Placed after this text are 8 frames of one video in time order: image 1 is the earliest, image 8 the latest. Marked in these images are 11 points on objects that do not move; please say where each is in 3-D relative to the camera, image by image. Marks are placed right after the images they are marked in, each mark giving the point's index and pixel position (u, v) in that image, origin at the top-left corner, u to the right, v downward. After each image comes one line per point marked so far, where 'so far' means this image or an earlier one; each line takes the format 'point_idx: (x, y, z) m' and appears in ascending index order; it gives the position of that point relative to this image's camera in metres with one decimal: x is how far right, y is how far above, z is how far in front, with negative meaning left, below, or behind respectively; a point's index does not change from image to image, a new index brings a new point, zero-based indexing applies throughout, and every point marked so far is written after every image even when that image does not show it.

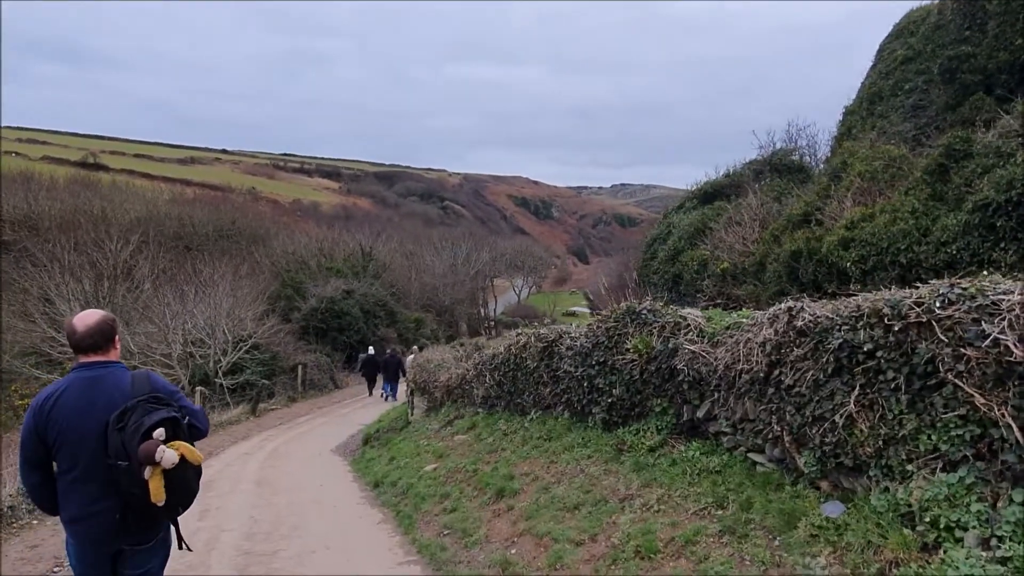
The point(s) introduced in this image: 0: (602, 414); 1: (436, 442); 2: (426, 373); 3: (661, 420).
0: (+1.0, -1.4, +8.3) m
1: (-1.3, -2.6, +12.3) m
2: (-2.0, -2.0, +17.1) m
3: (+1.6, -1.4, +7.6) m
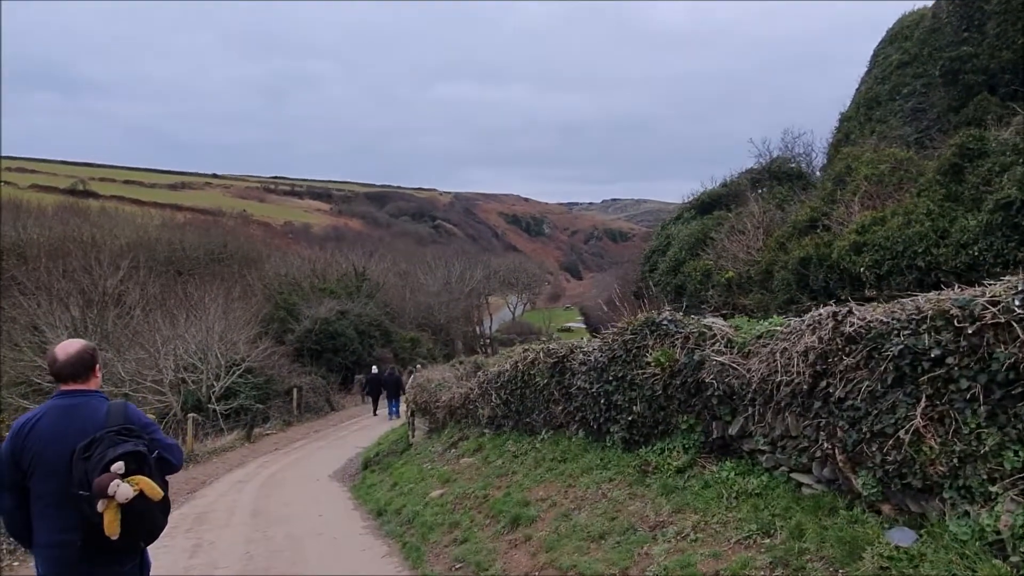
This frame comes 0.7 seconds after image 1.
0: (+1.2, -1.5, +7.8) m
1: (-1.1, -2.8, +11.7) m
2: (-1.9, -2.3, +16.5) m
3: (+1.7, -1.4, +7.0) m
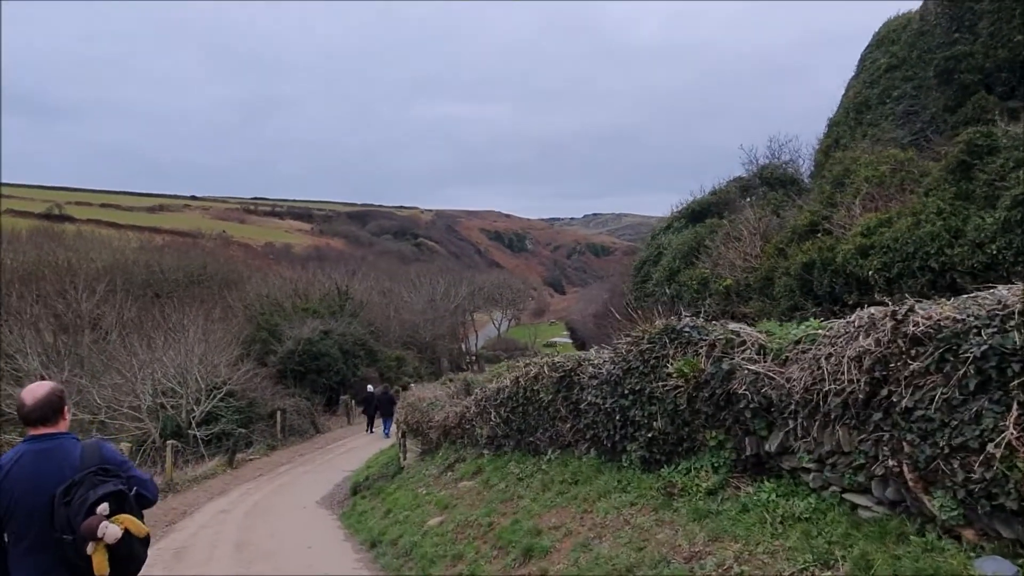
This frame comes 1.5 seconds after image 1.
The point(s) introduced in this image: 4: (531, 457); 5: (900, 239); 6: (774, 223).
0: (+1.2, -1.6, +7.1) m
1: (-1.1, -3.0, +11.0) m
2: (-2.0, -2.7, +15.7) m
3: (+1.8, -1.5, +6.4) m
4: (+0.2, -2.2, +9.6) m
5: (+6.4, +0.8, +12.3) m
6: (+6.8, +1.7, +19.2) m
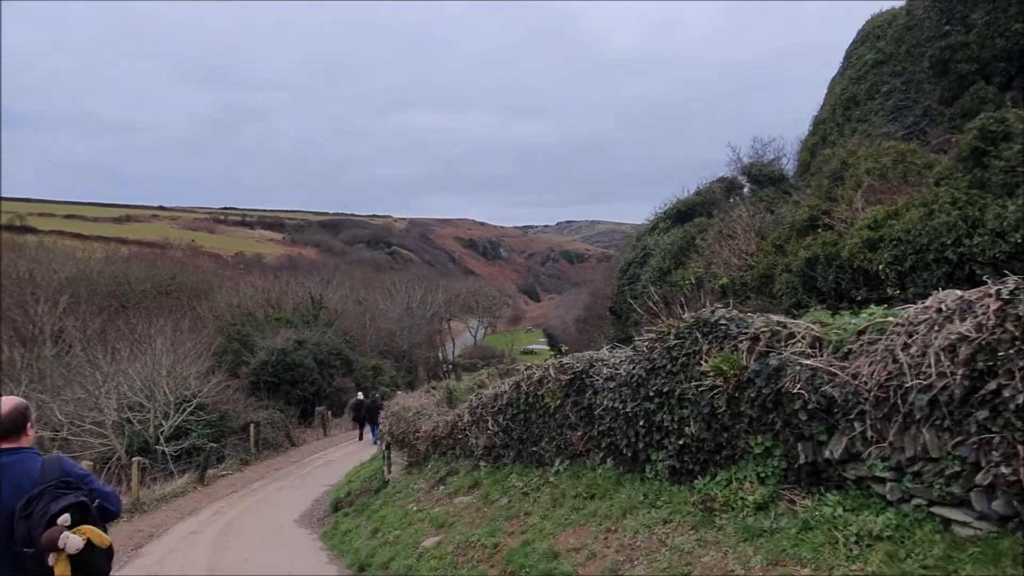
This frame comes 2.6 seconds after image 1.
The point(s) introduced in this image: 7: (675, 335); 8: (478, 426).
0: (+1.4, -1.5, +6.3) m
1: (-1.1, -3.0, +10.1) m
2: (-2.2, -2.7, +14.8) m
3: (+1.9, -1.4, +5.6) m
4: (+0.3, -2.2, +8.8) m
5: (+6.3, +0.9, +11.7) m
6: (+6.4, +1.7, +18.6) m
7: (+1.4, -0.4, +6.5) m
8: (-0.5, -1.9, +10.4) m
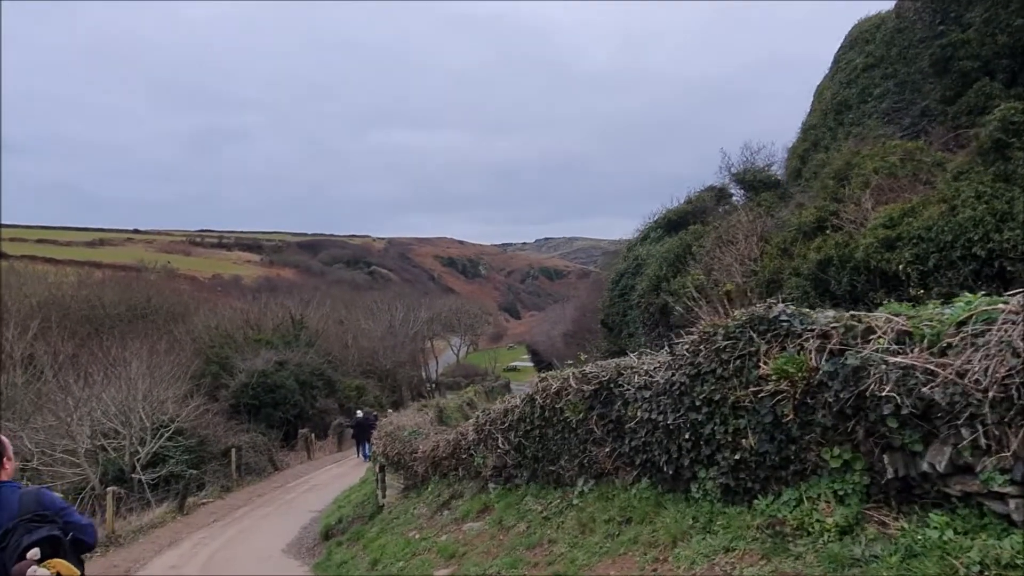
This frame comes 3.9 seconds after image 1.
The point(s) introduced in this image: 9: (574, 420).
0: (+1.6, -1.4, +5.6) m
1: (-1.0, -3.1, +9.2) m
2: (-2.2, -2.9, +13.9) m
3: (+2.2, -1.3, +4.9) m
4: (+0.4, -2.2, +8.0) m
5: (+6.4, +0.9, +11.1) m
6: (+6.3, +1.6, +18.1) m
7: (+1.6, -0.4, +5.8) m
8: (-0.3, -2.0, +9.6) m
9: (+0.6, -1.4, +7.6) m
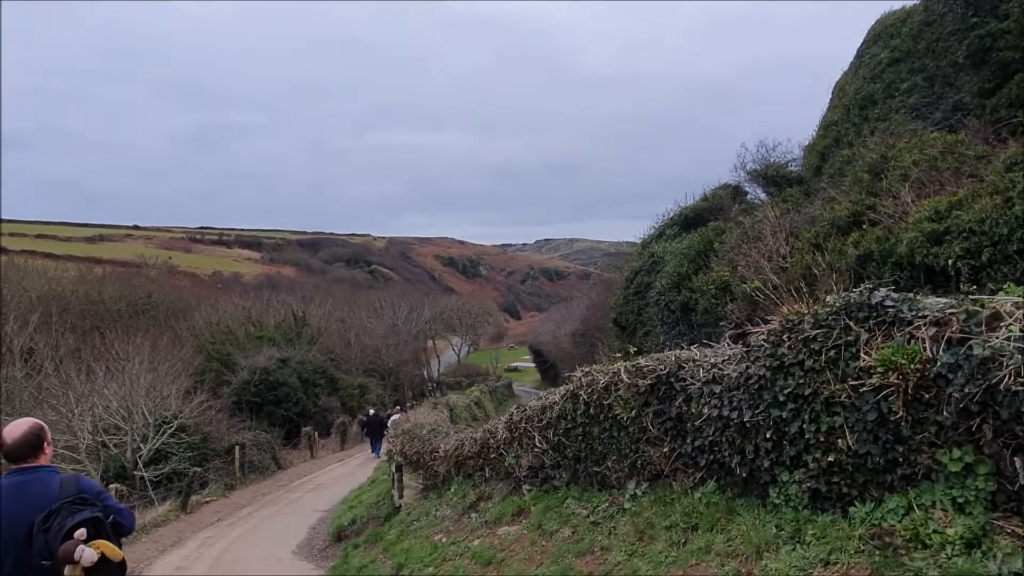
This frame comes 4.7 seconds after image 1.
0: (+2.0, -1.3, +5.0) m
1: (-0.5, -2.9, +8.6) m
2: (-1.8, -2.8, +13.4) m
3: (+2.6, -1.2, +4.3) m
4: (+0.9, -2.1, +7.4) m
5: (+6.8, +1.0, +10.6) m
6: (+6.7, +1.6, +17.5) m
7: (+2.1, -0.3, +5.2) m
8: (+0.1, -1.9, +9.1) m
9: (+1.1, -1.2, +7.1) m
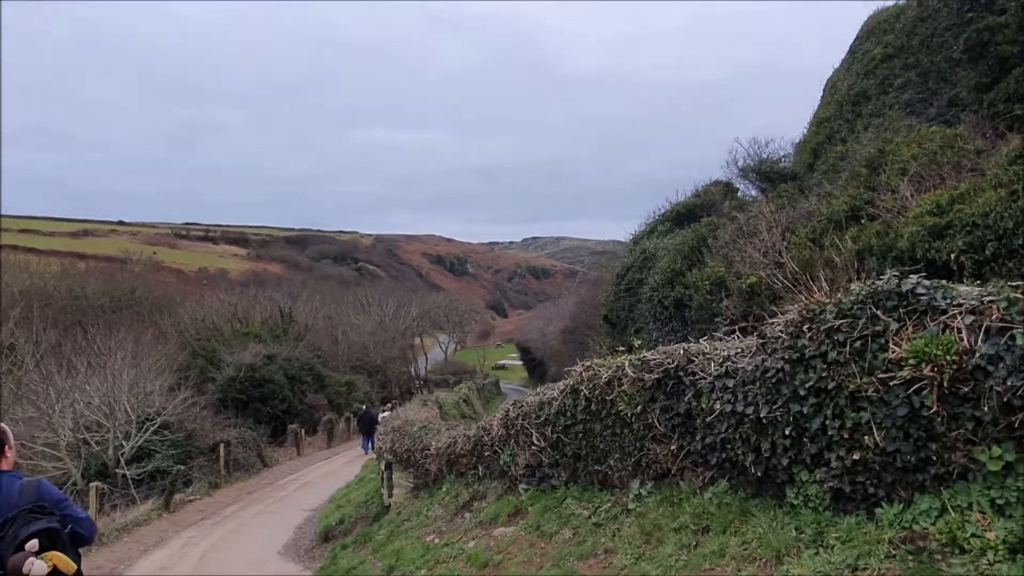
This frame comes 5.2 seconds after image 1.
0: (+2.0, -1.2, +4.7) m
1: (-0.6, -2.8, +8.3) m
2: (-1.9, -2.7, +13.0) m
3: (+2.6, -1.1, +4.0) m
4: (+0.8, -2.0, +7.1) m
5: (+6.8, +1.0, +10.3) m
6: (+6.6, +1.7, +17.3) m
7: (+2.1, -0.2, +4.9) m
8: (0.0, -1.8, +8.7) m
9: (+1.1, -1.1, +6.8) m
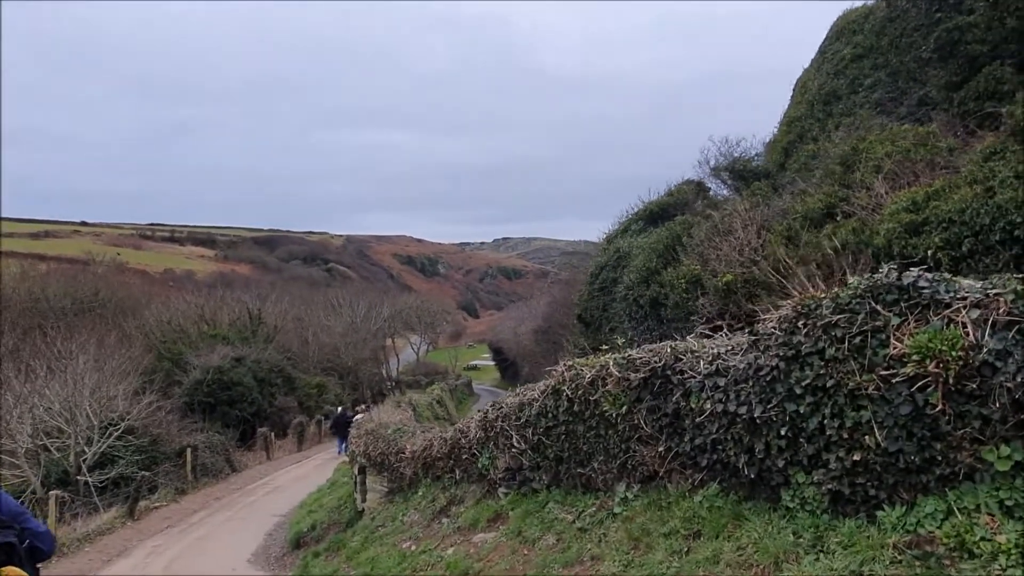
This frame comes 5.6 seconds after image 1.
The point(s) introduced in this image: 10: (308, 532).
0: (+1.9, -1.2, +4.5) m
1: (-0.8, -2.8, +8.0) m
2: (-2.3, -2.6, +12.7) m
3: (+2.6, -1.1, +3.9) m
4: (+0.7, -1.9, +6.9) m
5: (+6.4, +1.1, +10.3) m
6: (+6.0, +1.8, +17.3) m
7: (+2.0, -0.1, +4.7) m
8: (-0.2, -1.8, +8.5) m
9: (+0.9, -1.1, +6.5) m
10: (-3.6, -4.3, +13.0) m
